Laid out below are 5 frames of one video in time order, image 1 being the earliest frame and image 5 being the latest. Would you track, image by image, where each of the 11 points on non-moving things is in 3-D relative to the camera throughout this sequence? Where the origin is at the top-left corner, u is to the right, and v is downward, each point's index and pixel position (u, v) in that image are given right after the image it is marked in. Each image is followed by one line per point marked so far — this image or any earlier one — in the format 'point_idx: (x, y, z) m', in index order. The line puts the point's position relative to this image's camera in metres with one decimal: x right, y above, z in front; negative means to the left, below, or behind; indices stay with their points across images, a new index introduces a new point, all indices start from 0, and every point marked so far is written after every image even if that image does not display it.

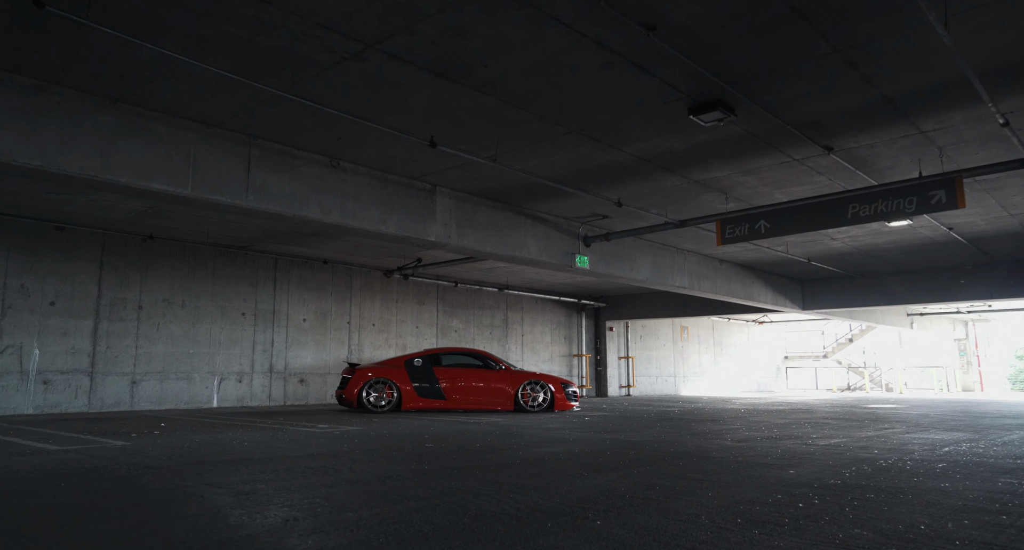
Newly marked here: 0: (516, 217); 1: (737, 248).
0: (+0.1, +1.0, +13.0) m
1: (+5.2, +0.6, +17.0) m
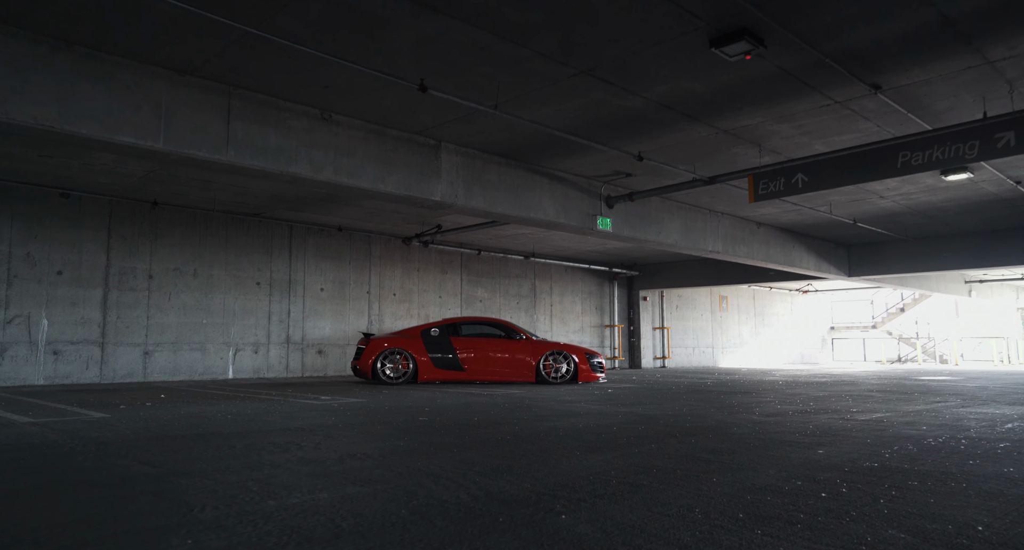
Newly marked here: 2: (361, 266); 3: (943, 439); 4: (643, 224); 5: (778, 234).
0: (+0.3, +1.6, +12.1) m
1: (+5.6, +1.4, +15.8) m
2: (-3.9, +0.2, +18.9) m
3: (+3.3, -1.3, +5.7) m
4: (+2.5, +1.0, +14.2) m
5: (+6.5, +1.0, +18.0) m
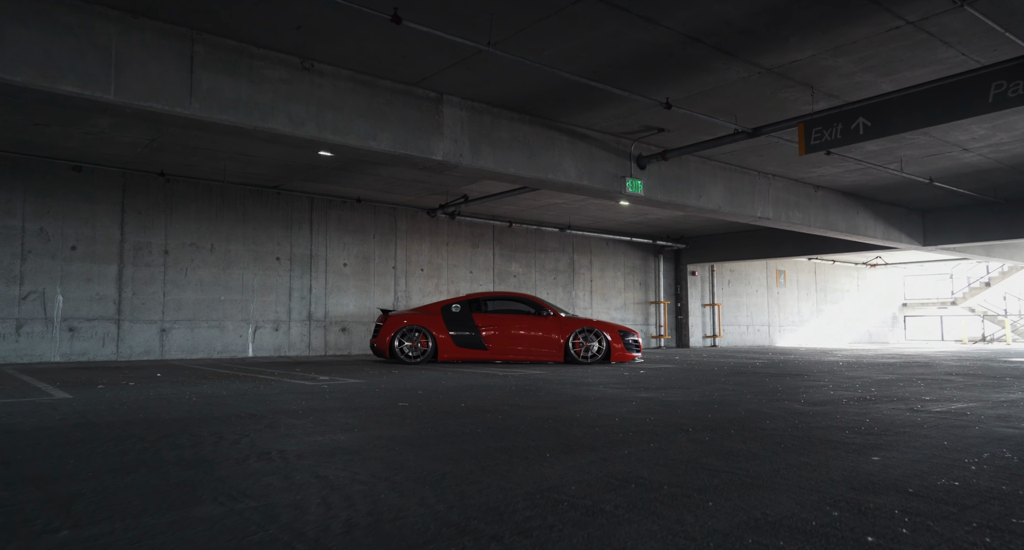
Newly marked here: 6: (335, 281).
0: (+0.5, +2.1, +10.8) m
1: (+6.2, +2.0, +14.1) m
2: (-3.1, +0.9, +18.0) m
3: (+3.1, -1.0, +4.3) m
4: (+2.9, +1.5, +12.7) m
5: (+7.2, +1.7, +16.2) m
6: (-4.1, -0.2, +17.2) m
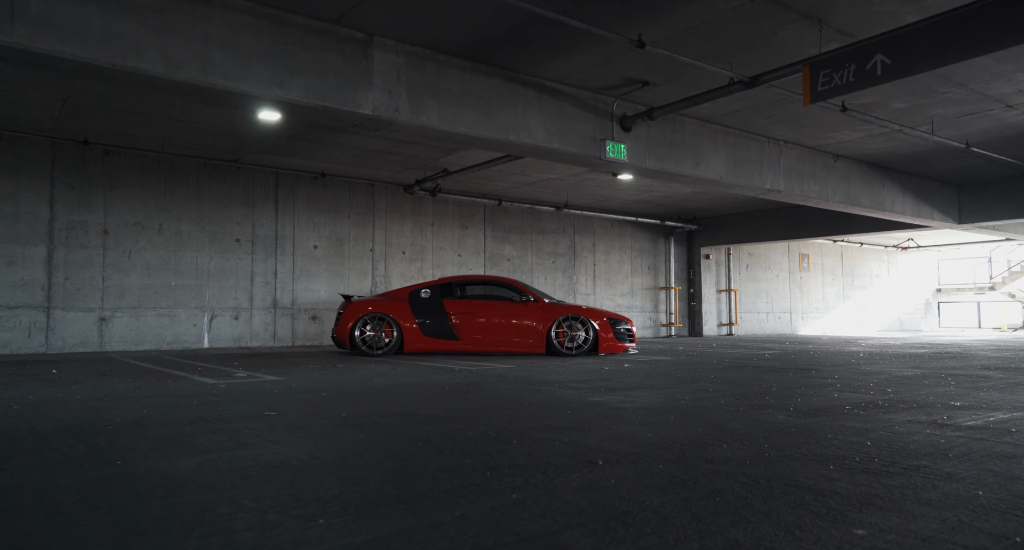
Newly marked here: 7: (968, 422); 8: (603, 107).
0: (0.0, +2.4, +9.2) m
1: (+5.7, +2.4, +12.3) m
2: (-3.4, +1.2, +16.5) m
3: (+2.3, -0.8, +2.6) m
4: (+2.4, +1.8, +11.0) m
5: (+6.9, +2.1, +14.4) m
6: (-4.4, +0.2, +15.8) m
7: (+2.7, -0.9, +4.4) m
8: (+1.3, +2.3, +10.2) m
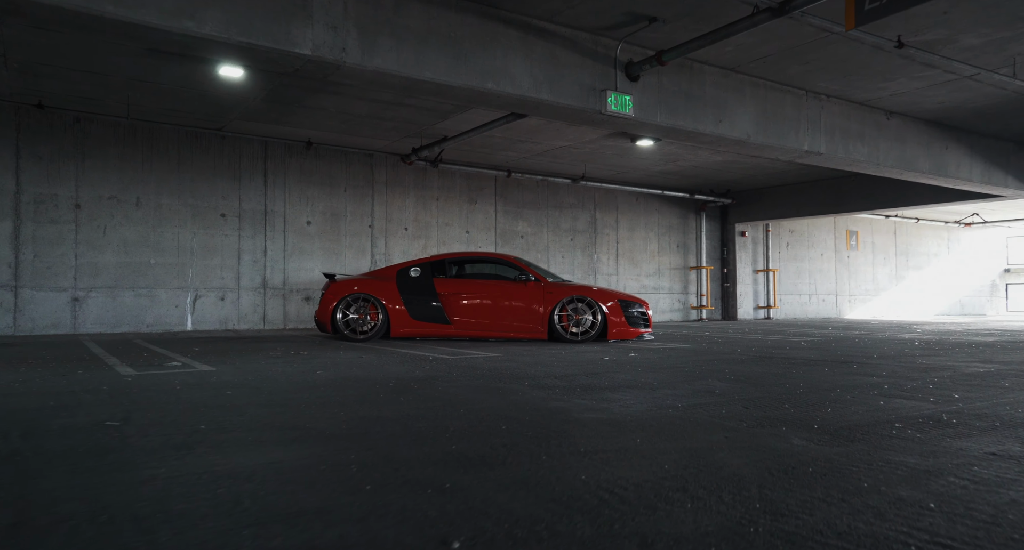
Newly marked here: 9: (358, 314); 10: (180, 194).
0: (-0.2, +2.7, +7.8) m
1: (+5.7, +2.7, +10.5) m
2: (-3.1, +1.7, +15.3) m
3: (+1.7, -0.7, +1.1) m
4: (+2.3, +2.2, +9.5) m
5: (+6.9, +2.5, +12.5) m
6: (-4.2, +0.6, +14.6) m
7: (+2.2, -0.7, +2.9) m
8: (+1.1, +2.6, +8.6) m
9: (-2.3, -0.6, +11.2) m
10: (-6.0, +1.5, +13.5) m
